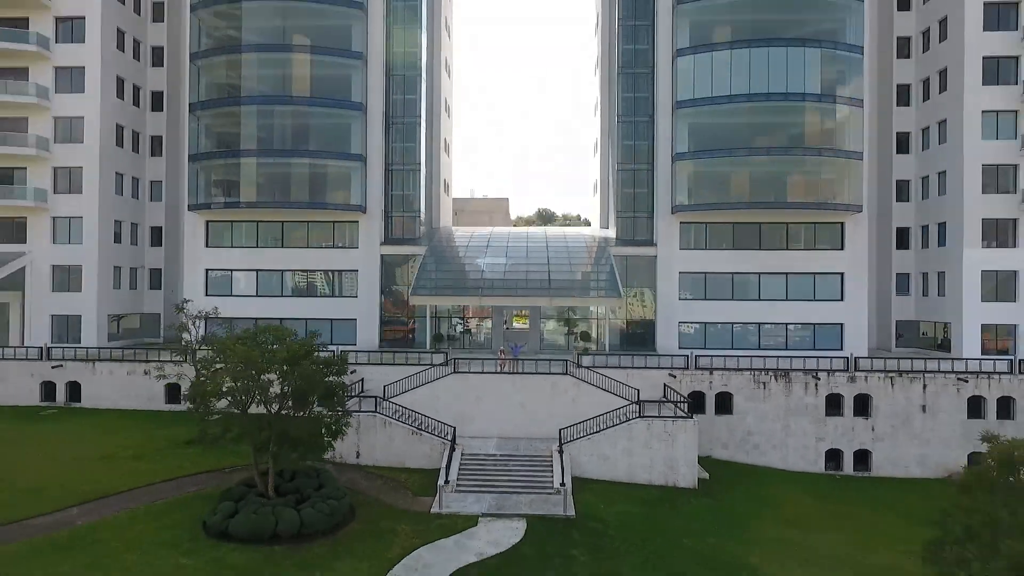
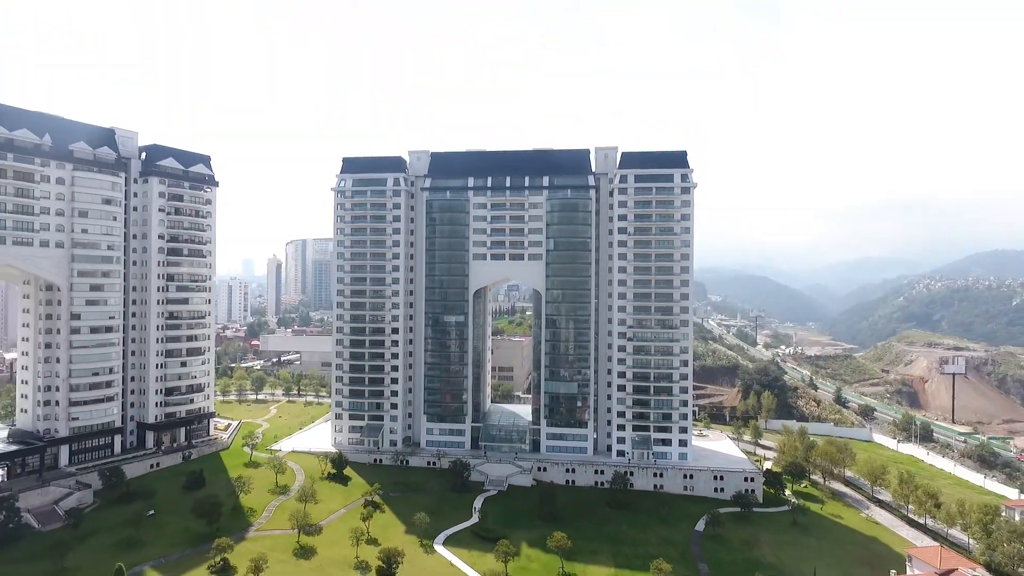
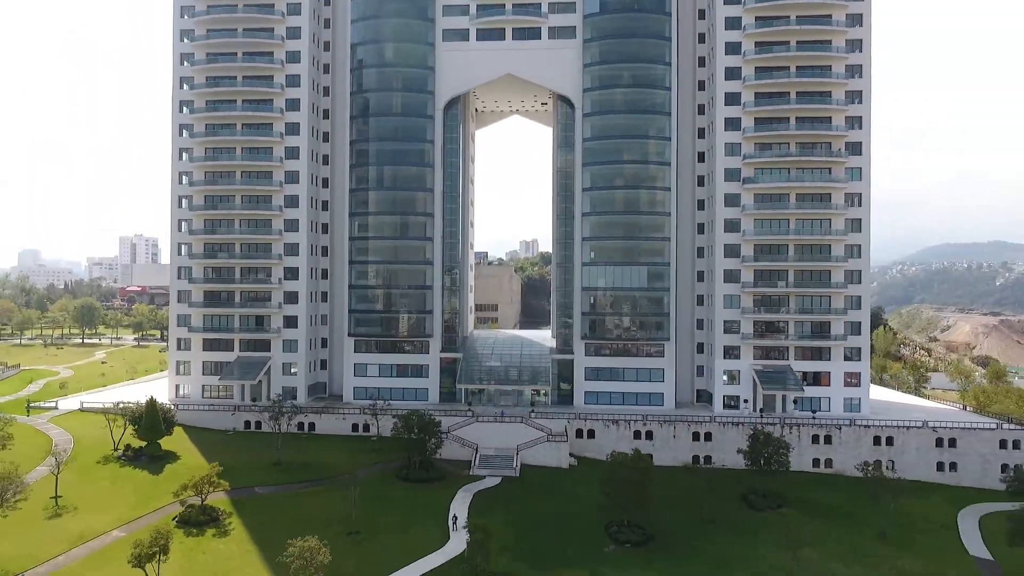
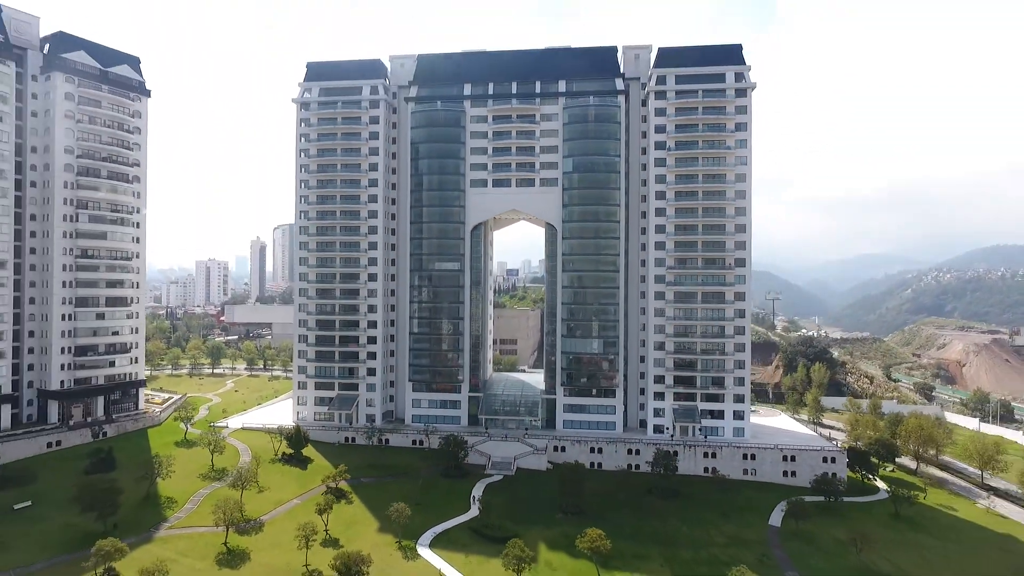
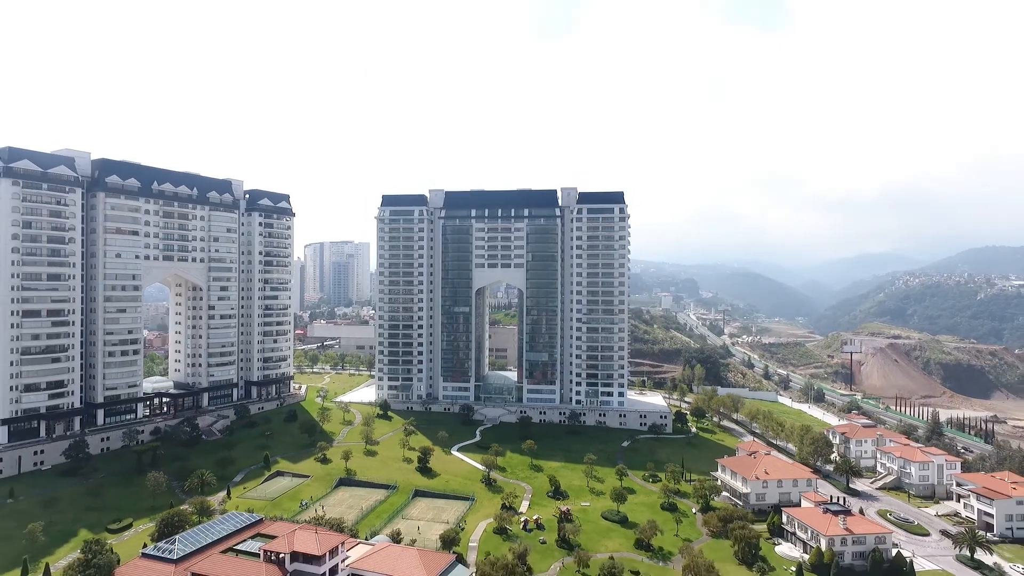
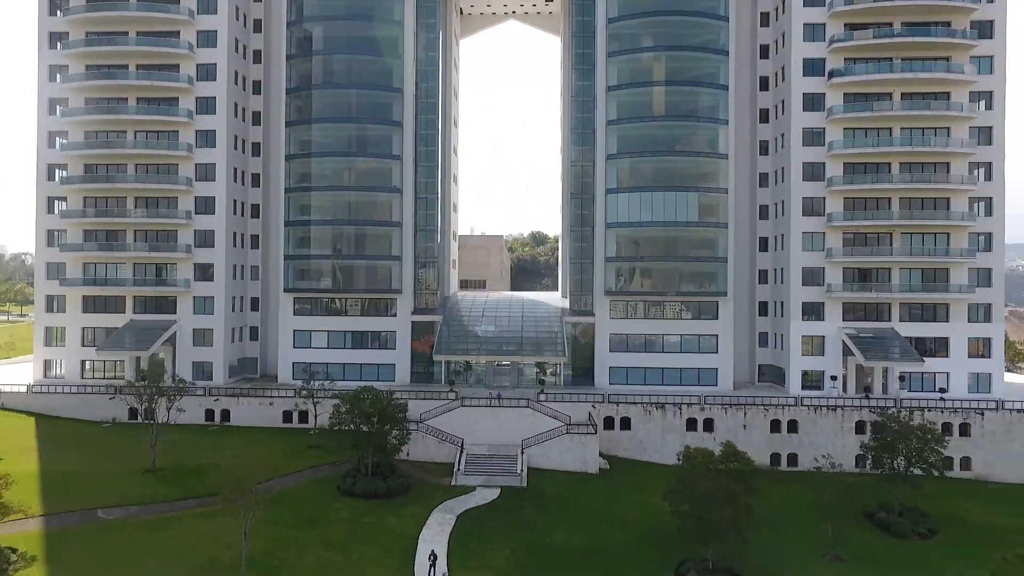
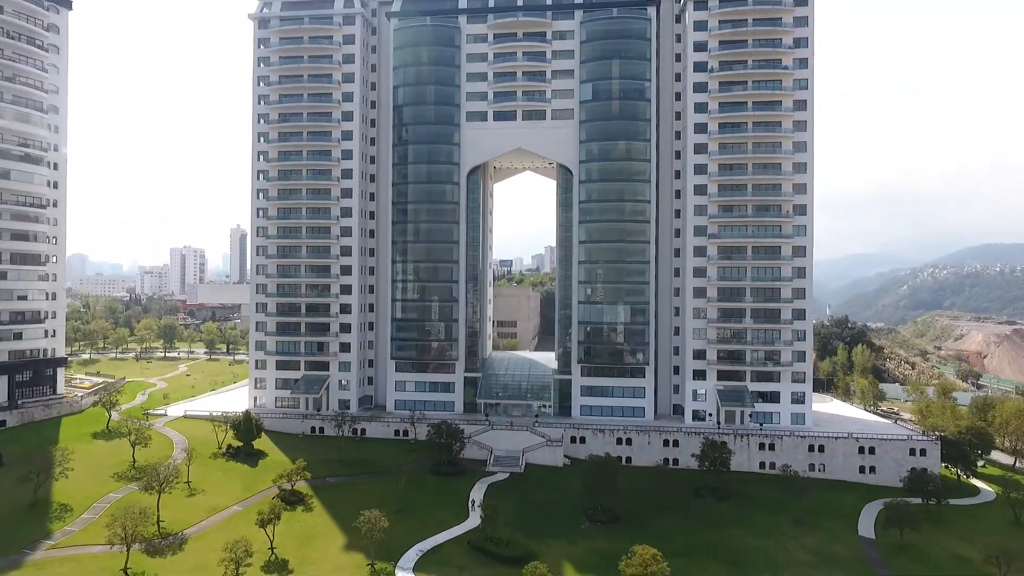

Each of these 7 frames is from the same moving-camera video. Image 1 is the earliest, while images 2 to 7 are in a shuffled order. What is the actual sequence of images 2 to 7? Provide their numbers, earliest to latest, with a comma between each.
6, 3, 7, 4, 2, 5
